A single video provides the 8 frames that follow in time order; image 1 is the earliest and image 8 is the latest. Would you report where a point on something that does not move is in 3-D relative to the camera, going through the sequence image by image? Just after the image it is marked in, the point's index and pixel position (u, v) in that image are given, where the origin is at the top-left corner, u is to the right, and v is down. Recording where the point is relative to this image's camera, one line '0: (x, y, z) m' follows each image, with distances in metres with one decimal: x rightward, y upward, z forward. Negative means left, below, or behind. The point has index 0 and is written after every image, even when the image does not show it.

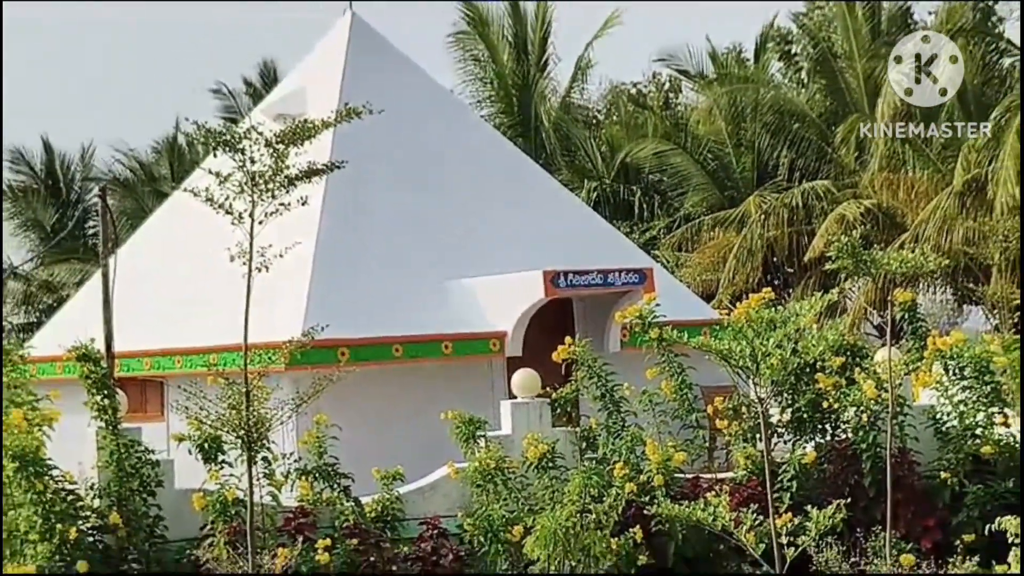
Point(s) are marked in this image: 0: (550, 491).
0: (+0.2, -1.0, +5.5) m
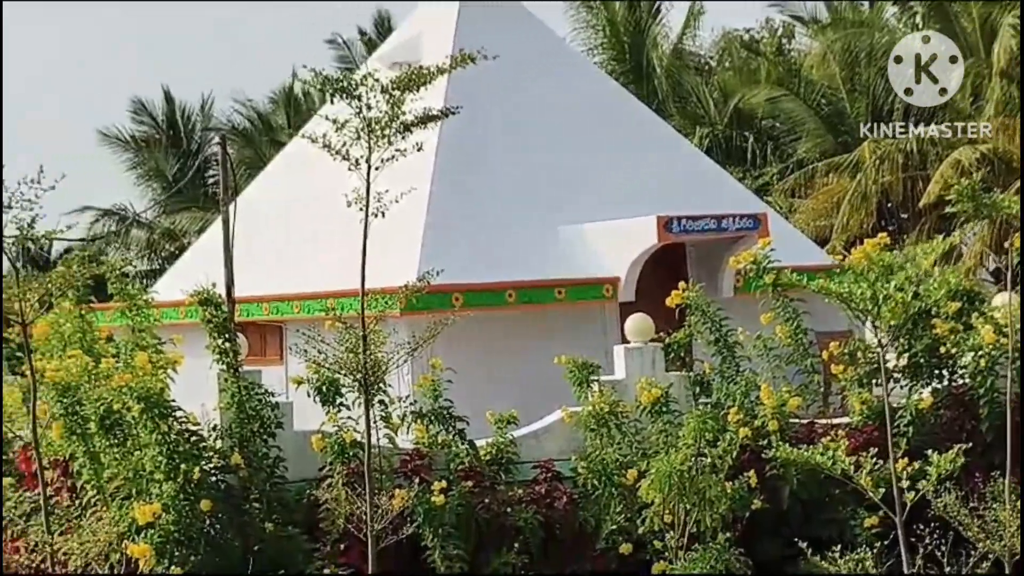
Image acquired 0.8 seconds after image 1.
0: (+0.7, -0.7, +5.5) m
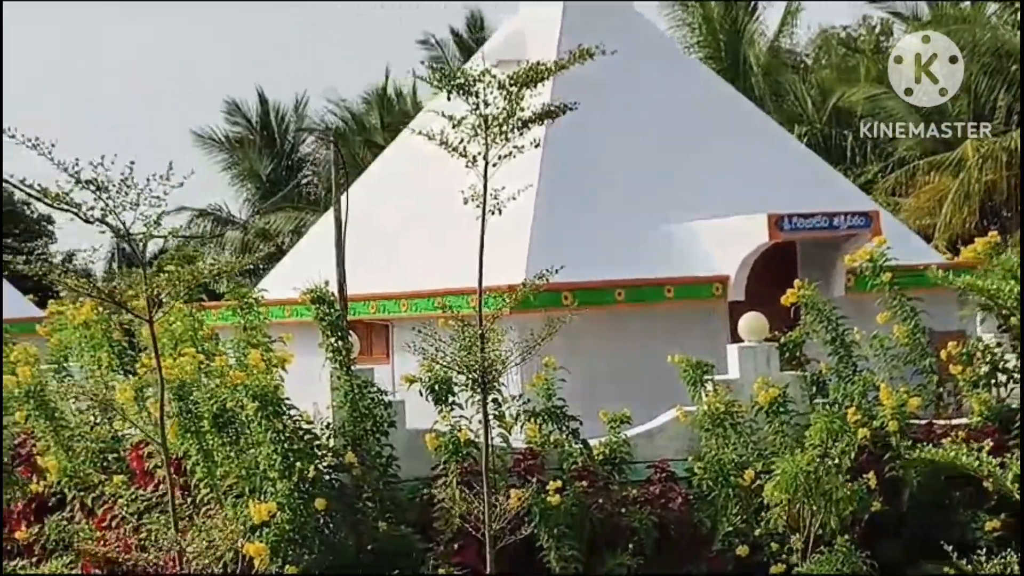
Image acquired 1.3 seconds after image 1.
0: (+1.3, -0.7, +5.5) m
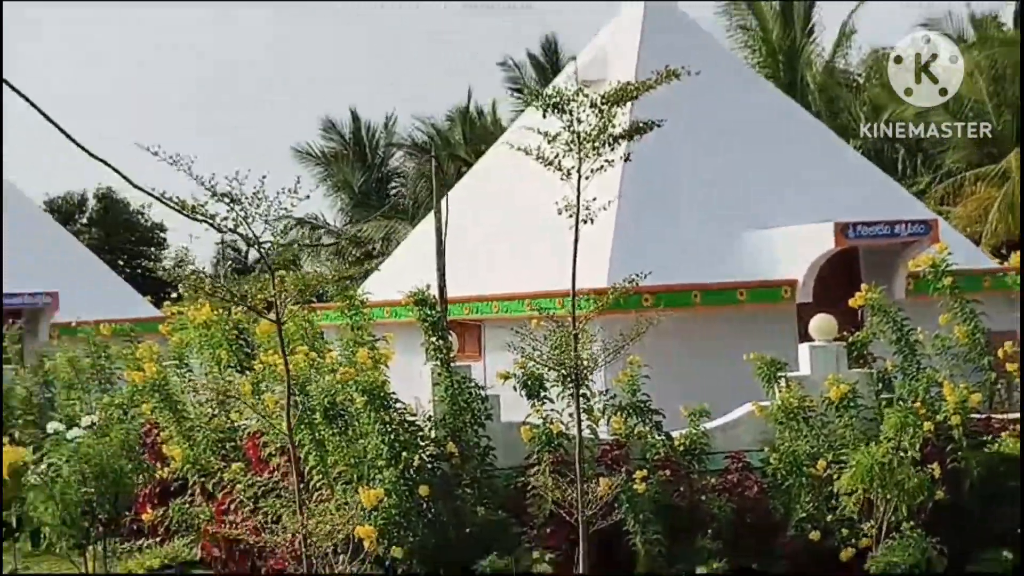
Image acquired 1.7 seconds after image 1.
0: (+1.8, -0.7, +5.9) m
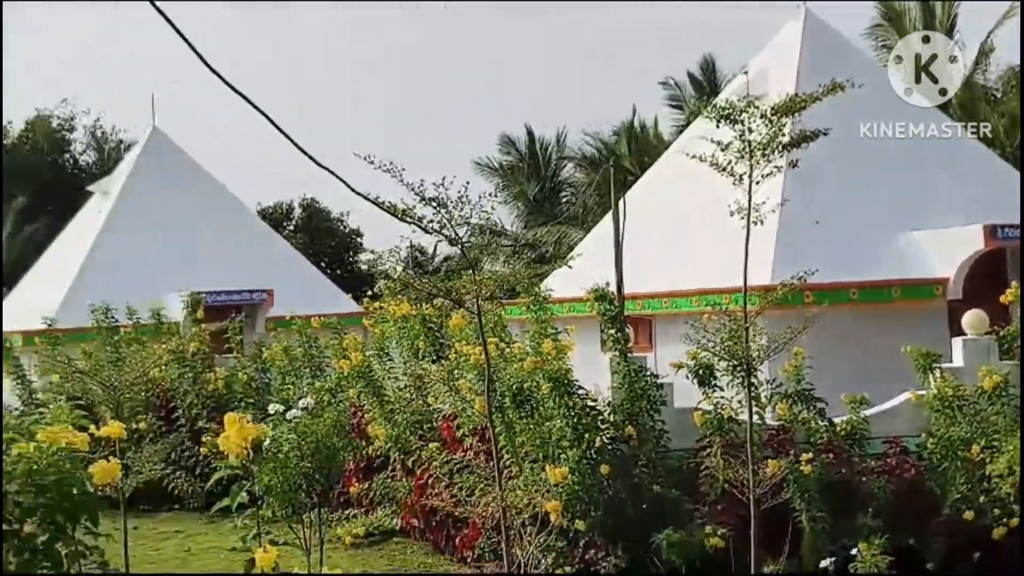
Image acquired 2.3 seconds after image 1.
0: (+2.8, -0.7, +6.4) m
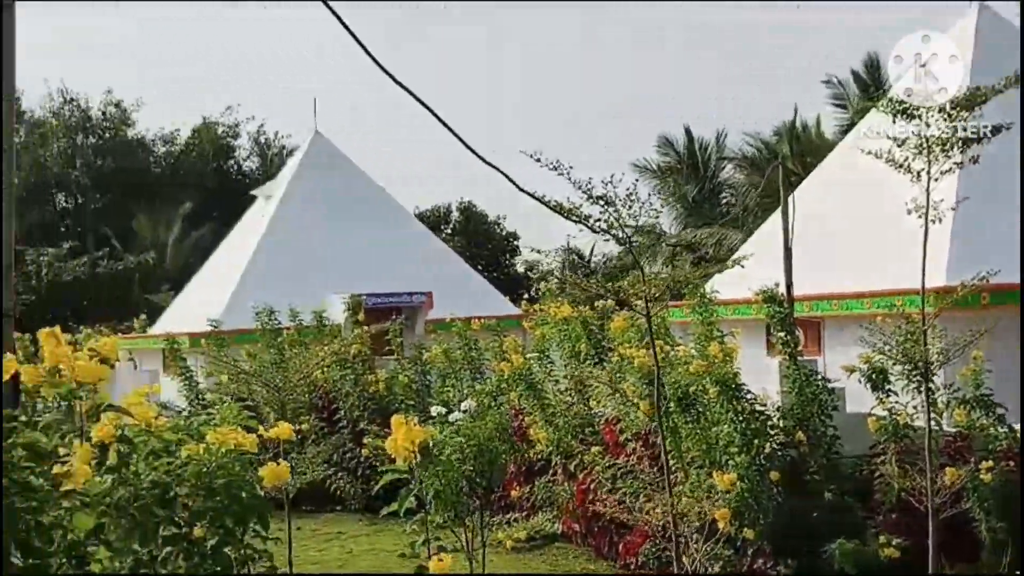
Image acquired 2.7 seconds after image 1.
0: (+3.7, -0.7, +6.0) m
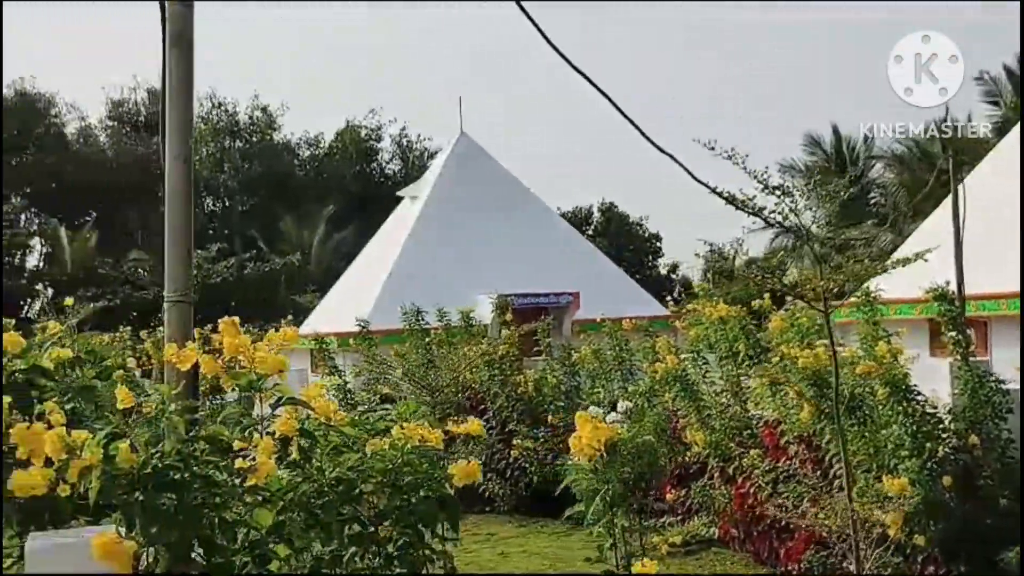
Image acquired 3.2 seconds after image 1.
0: (+4.5, -0.7, +5.6) m
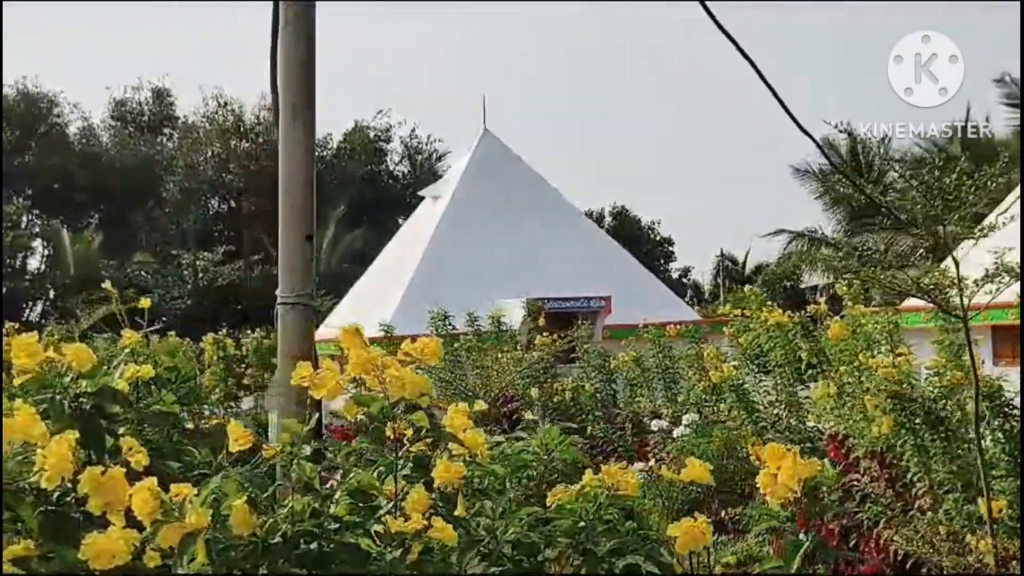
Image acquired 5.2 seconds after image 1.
0: (+4.7, -0.7, +5.3) m
